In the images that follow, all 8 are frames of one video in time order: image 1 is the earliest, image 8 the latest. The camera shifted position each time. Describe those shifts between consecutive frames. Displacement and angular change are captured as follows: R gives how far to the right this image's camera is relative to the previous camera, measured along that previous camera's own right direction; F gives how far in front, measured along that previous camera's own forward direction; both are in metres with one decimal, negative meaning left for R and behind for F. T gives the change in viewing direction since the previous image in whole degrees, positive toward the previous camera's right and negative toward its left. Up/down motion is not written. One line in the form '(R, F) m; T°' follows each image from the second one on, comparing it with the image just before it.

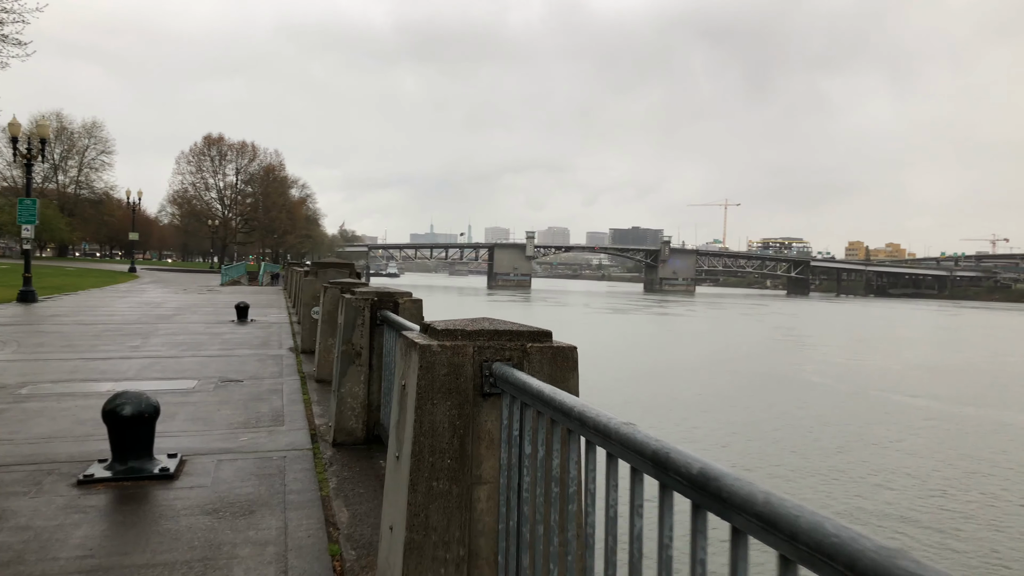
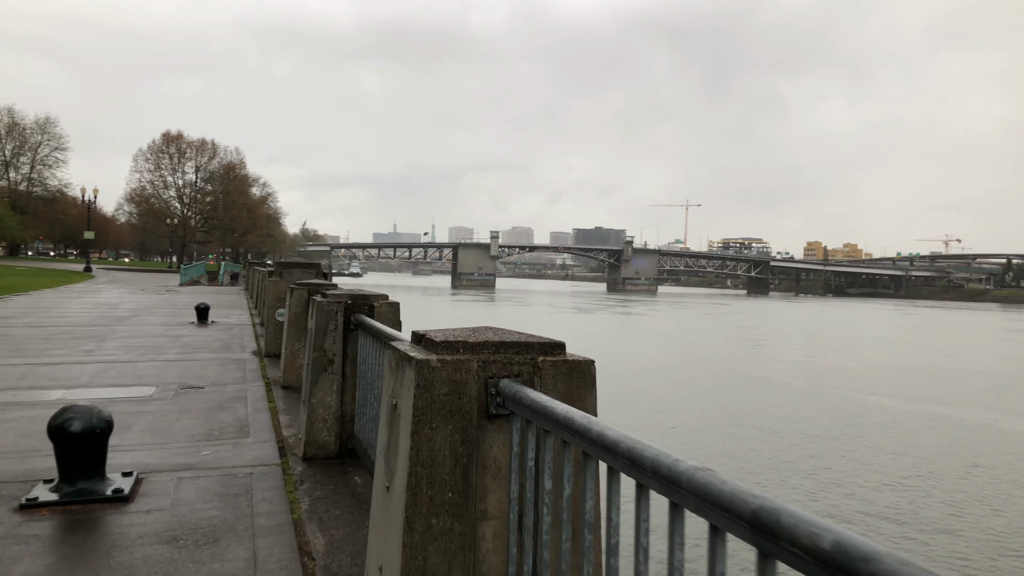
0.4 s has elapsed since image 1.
(-0.1, +0.3) m; +3°
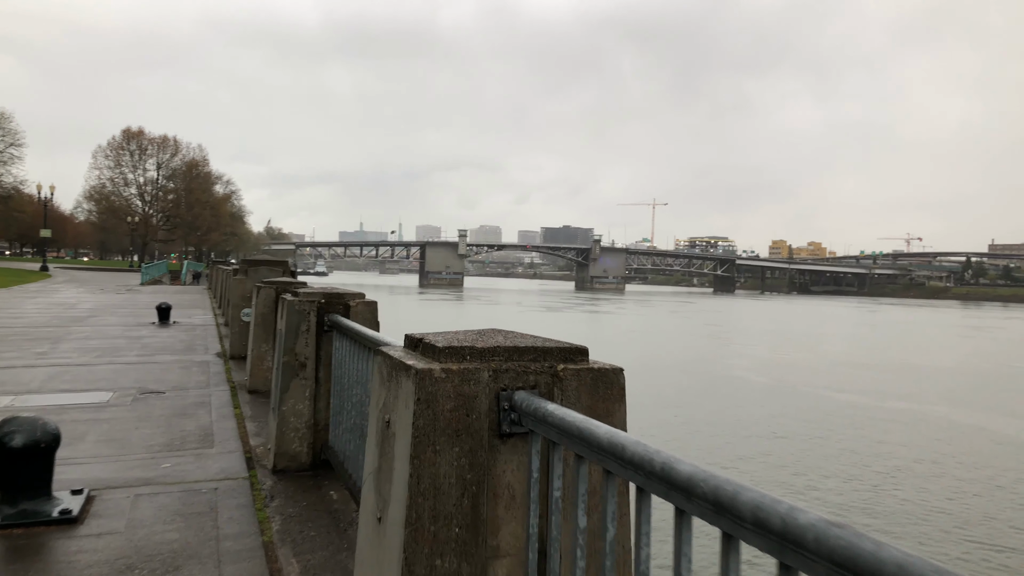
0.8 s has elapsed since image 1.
(-0.1, +0.3) m; +2°
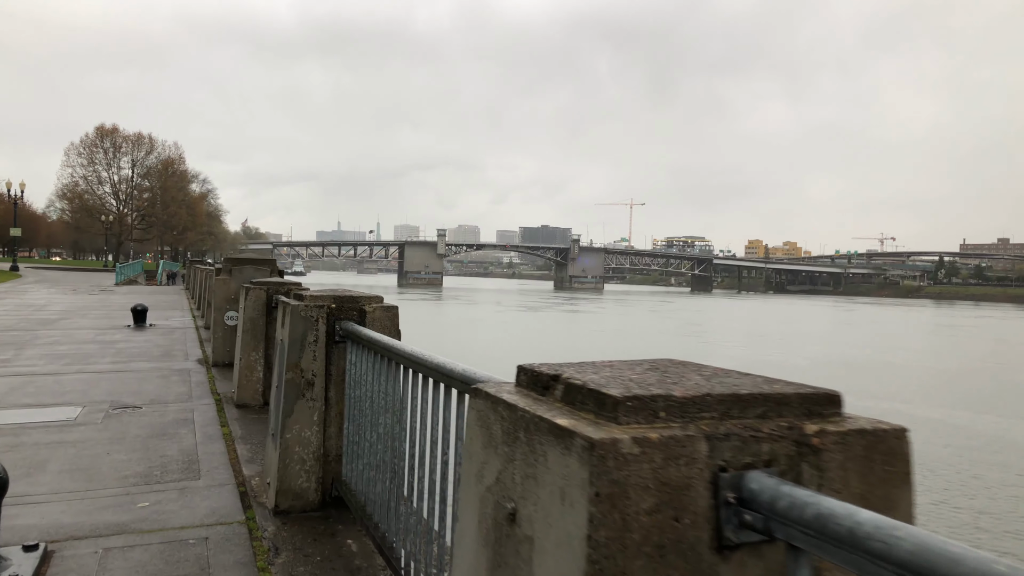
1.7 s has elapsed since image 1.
(-0.4, +0.7) m; +2°
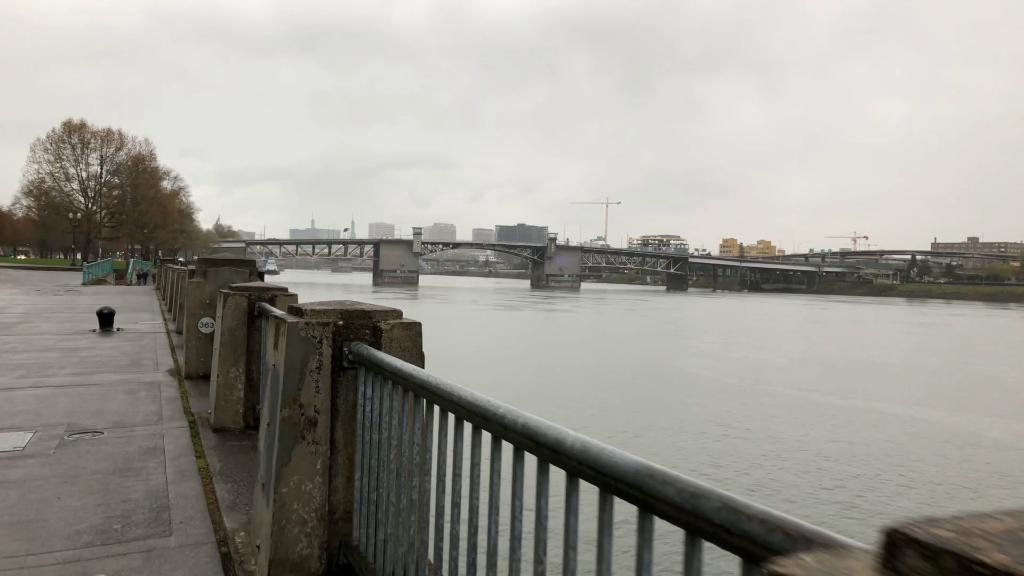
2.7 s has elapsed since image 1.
(-0.3, +0.8) m; +2°
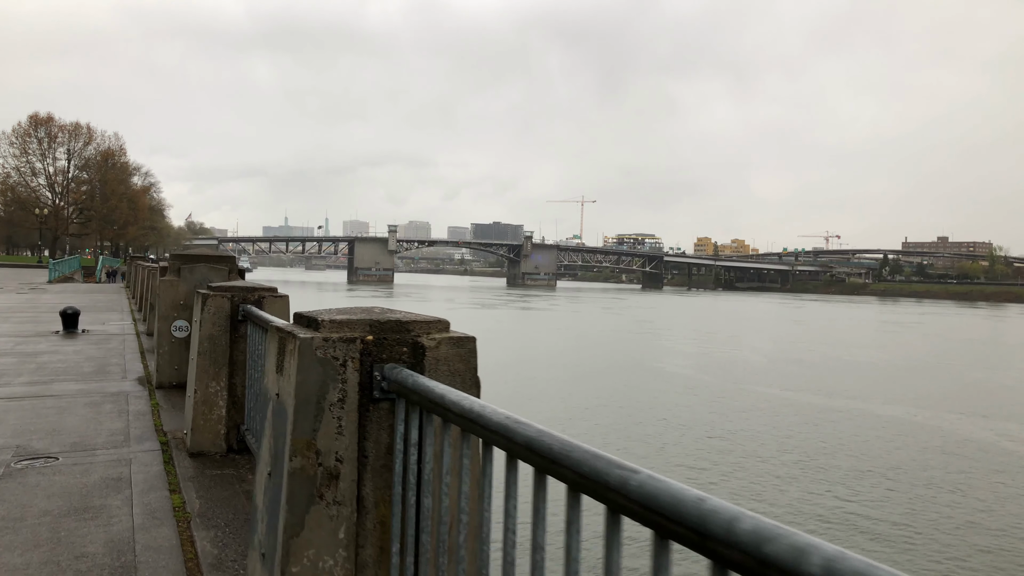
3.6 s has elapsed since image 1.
(-0.4, +0.8) m; +2°
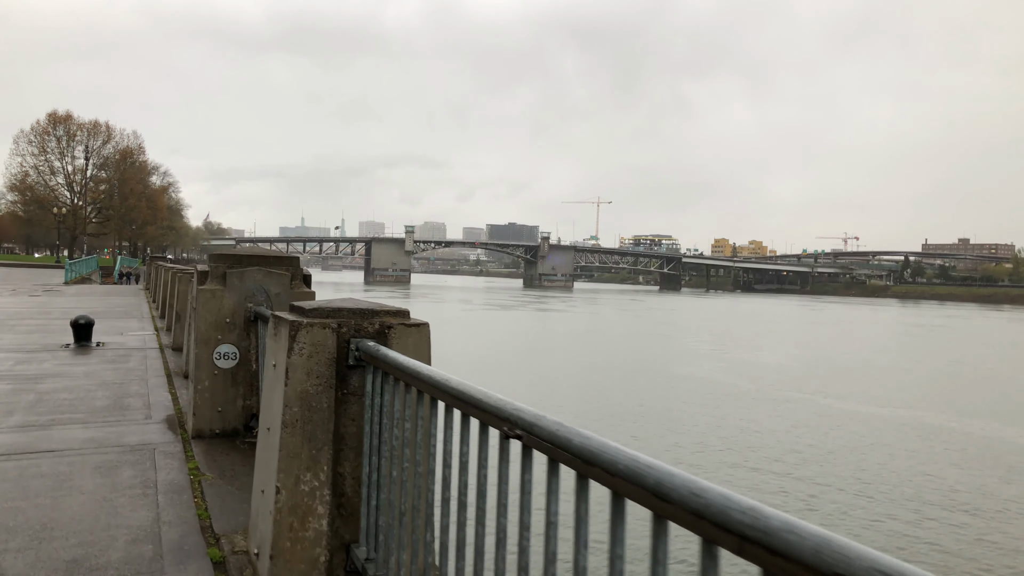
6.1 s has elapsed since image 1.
(-1.2, +2.1) m; -1°
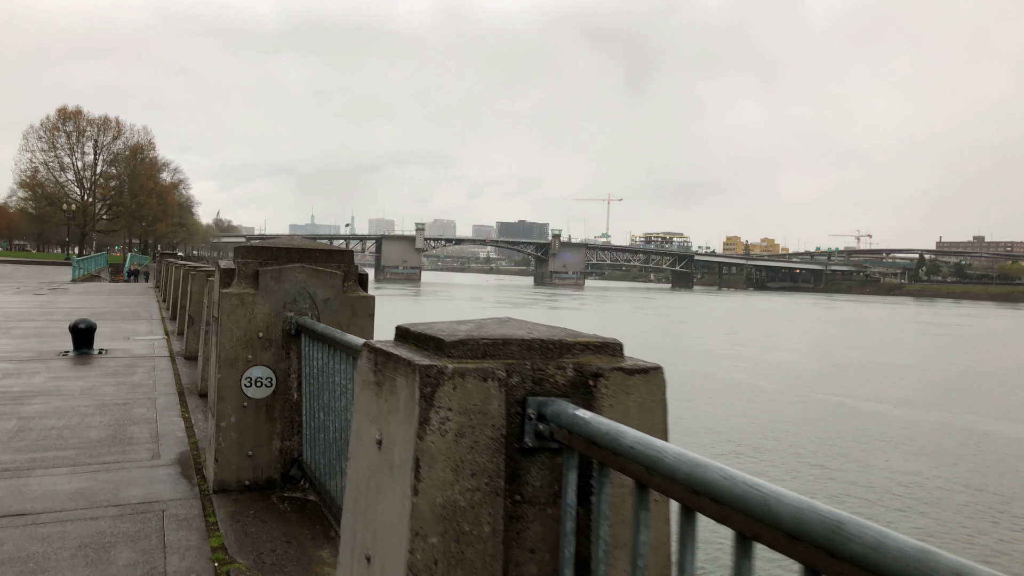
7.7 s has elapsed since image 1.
(-0.7, +1.4) m; -1°
